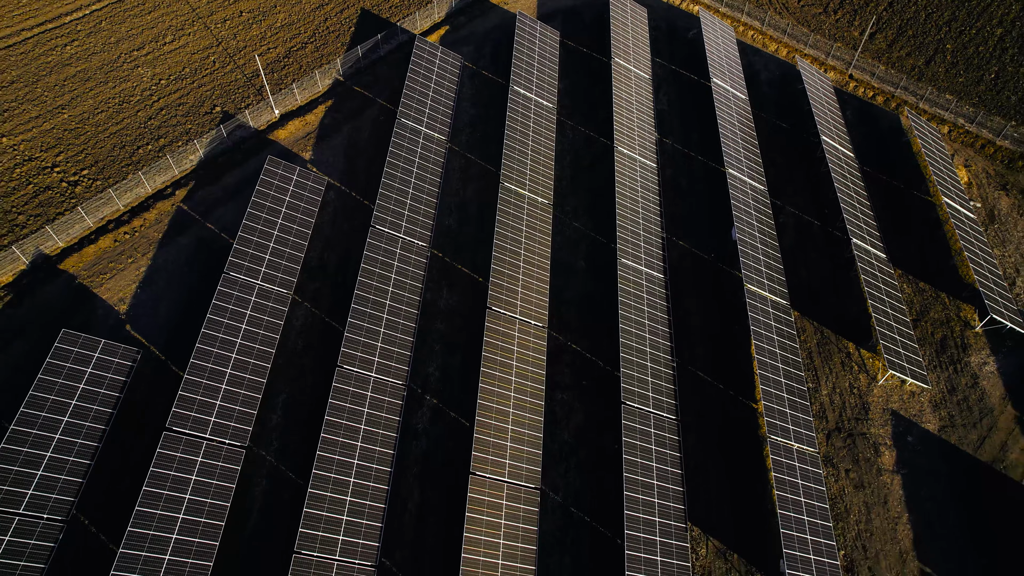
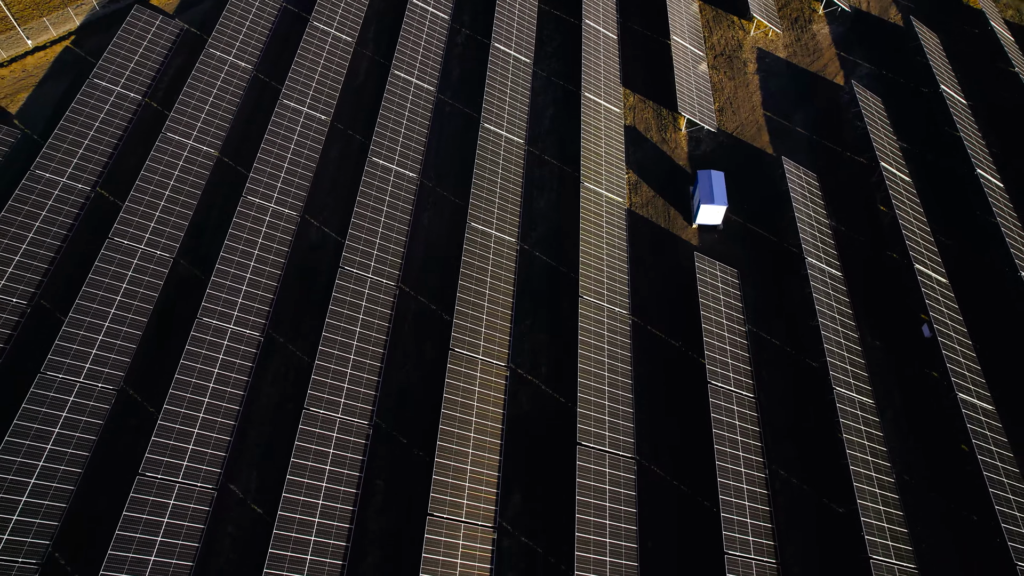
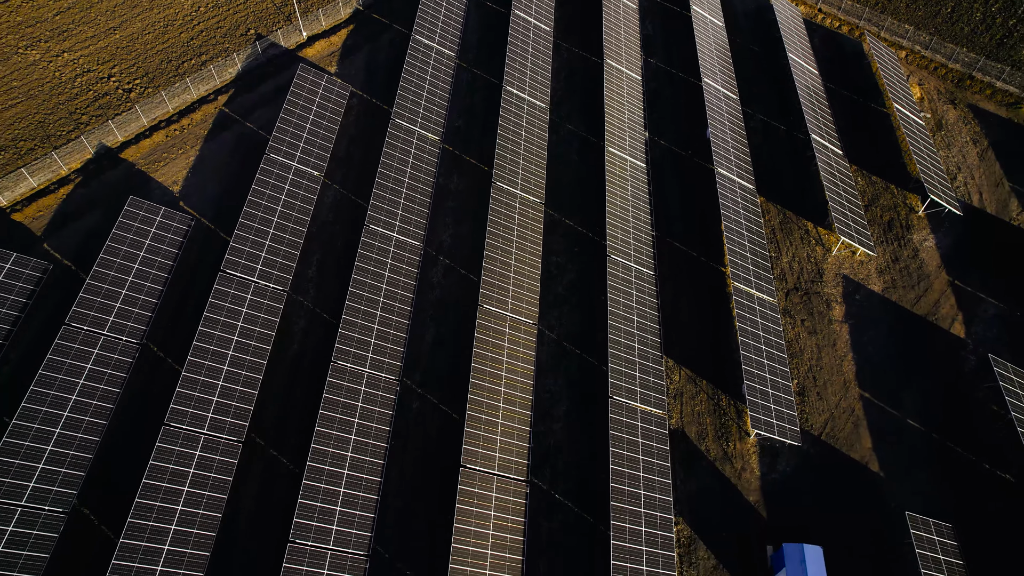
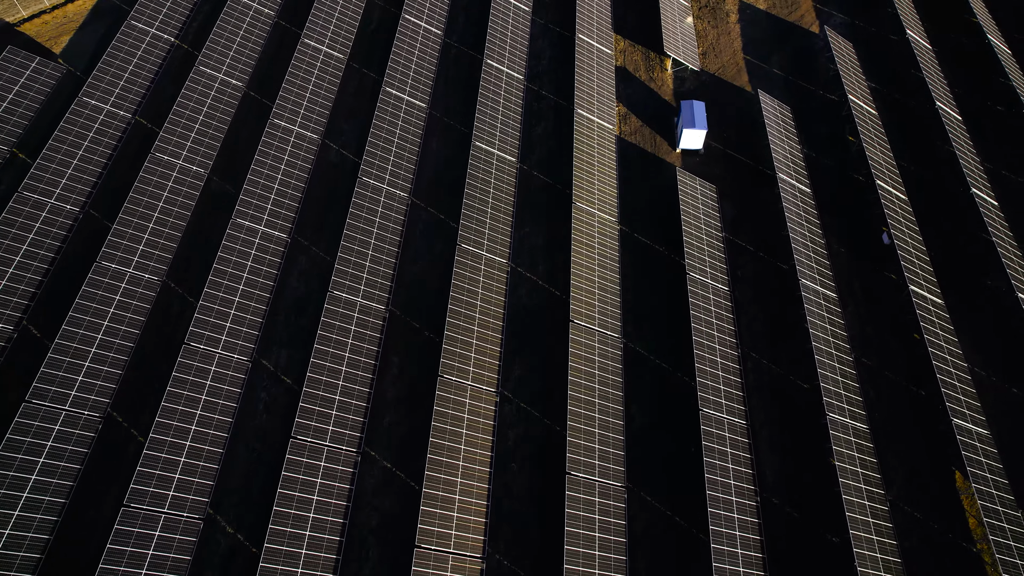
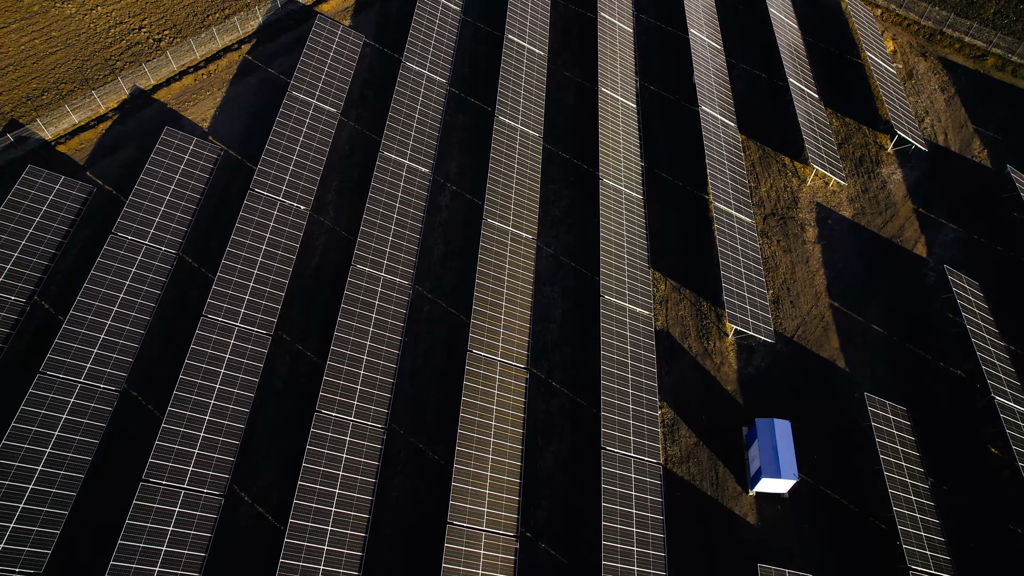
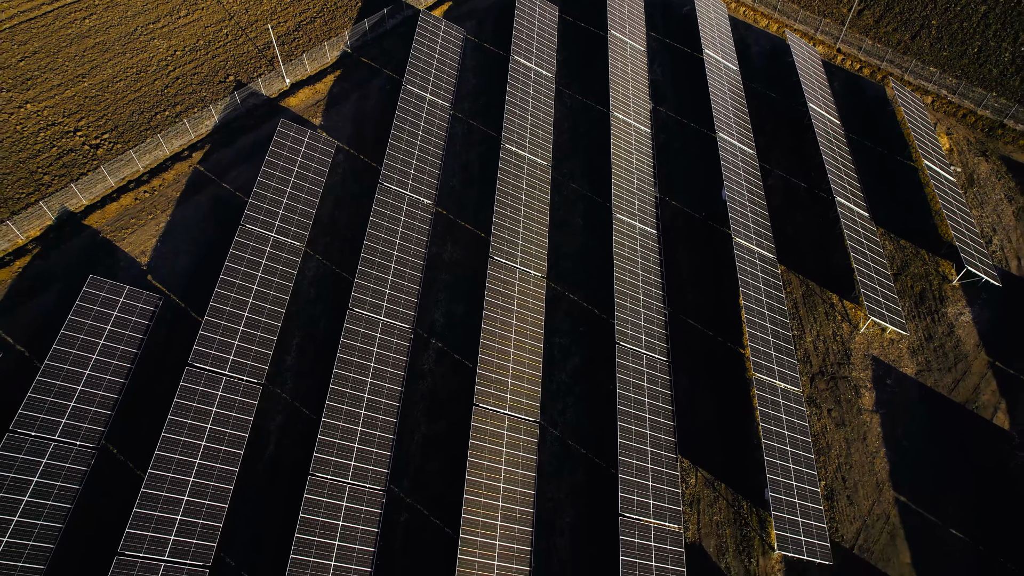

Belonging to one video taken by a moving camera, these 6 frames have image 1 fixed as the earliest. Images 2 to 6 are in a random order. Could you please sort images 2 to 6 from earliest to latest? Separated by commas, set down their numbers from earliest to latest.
6, 3, 5, 2, 4
